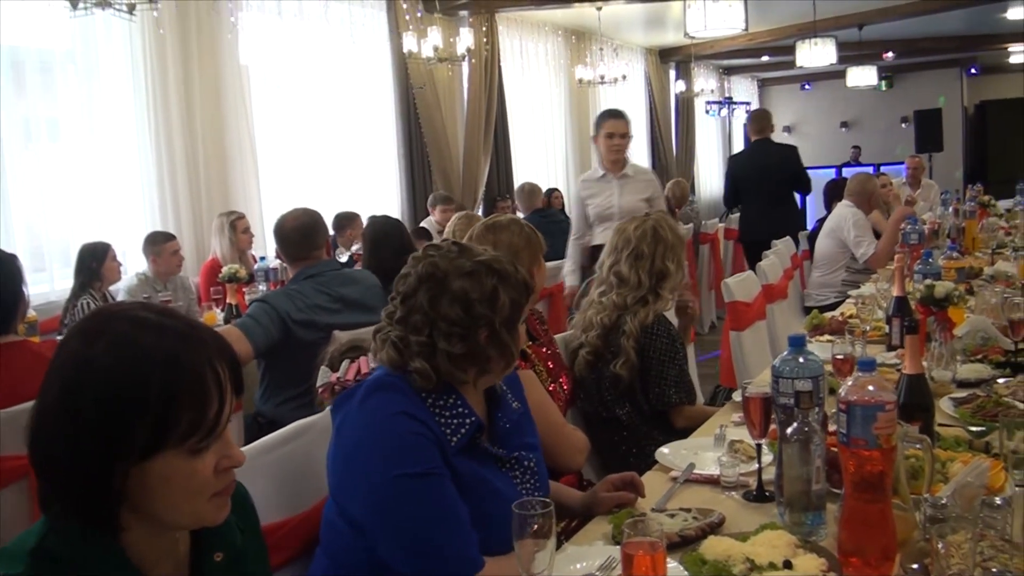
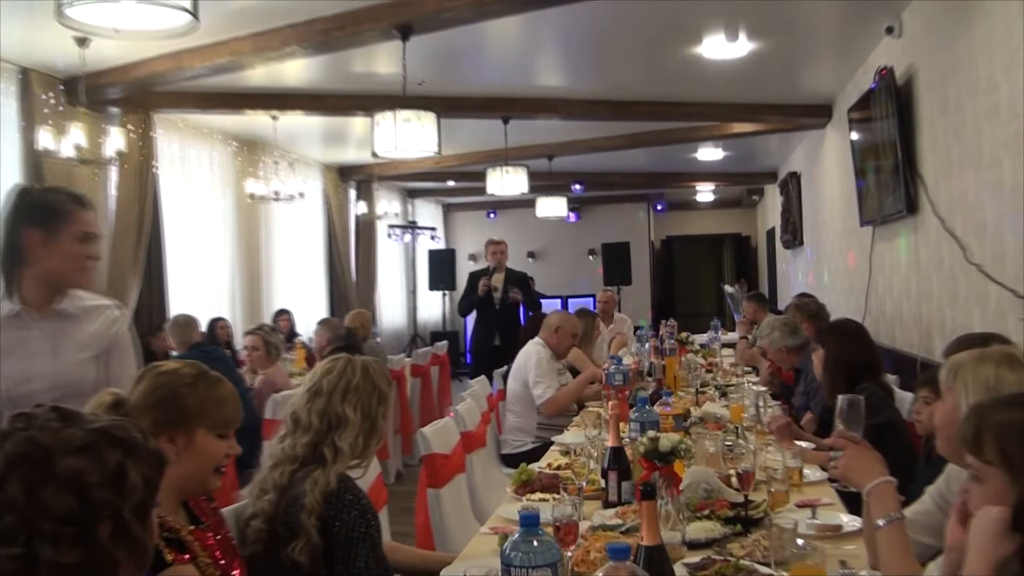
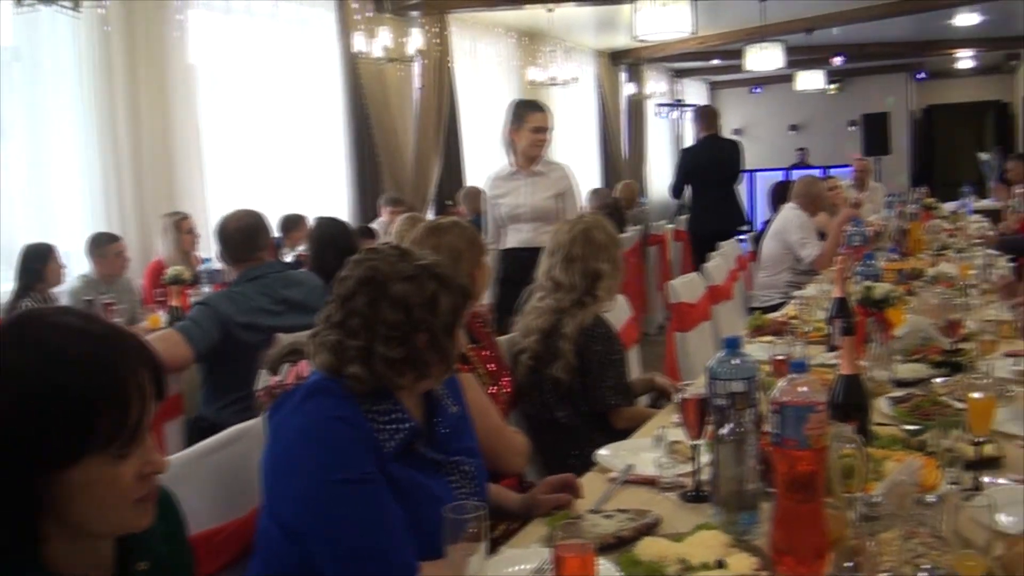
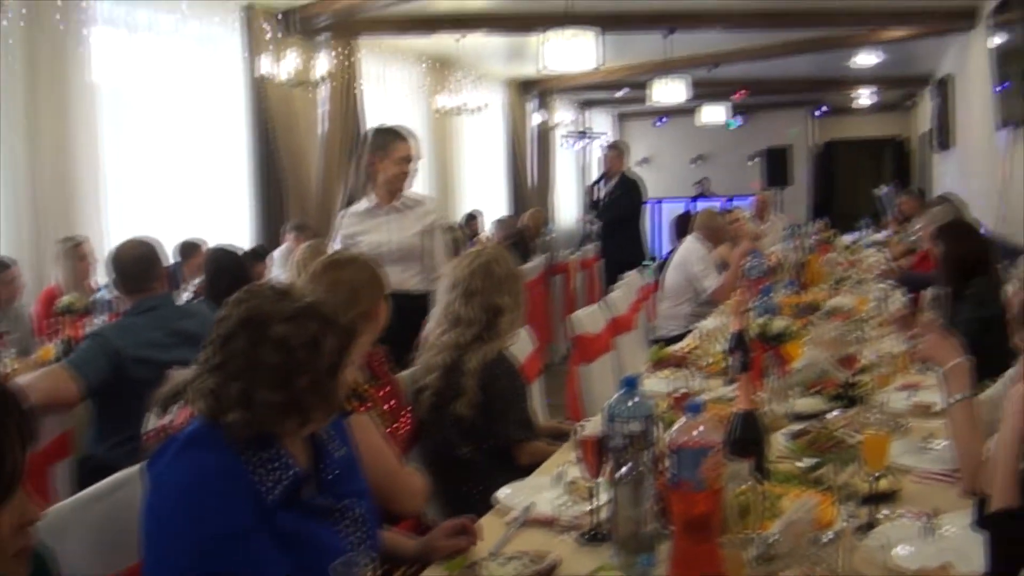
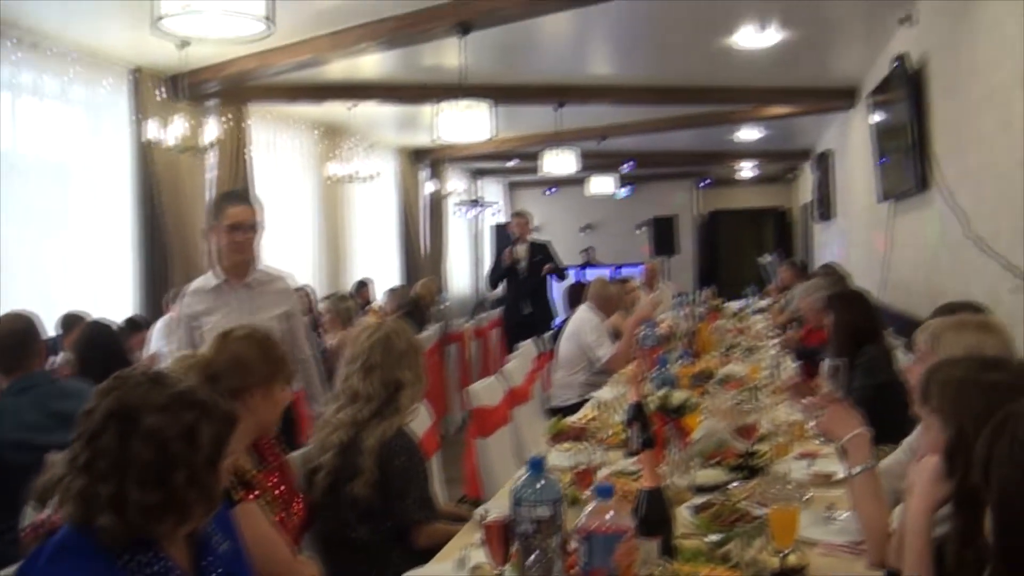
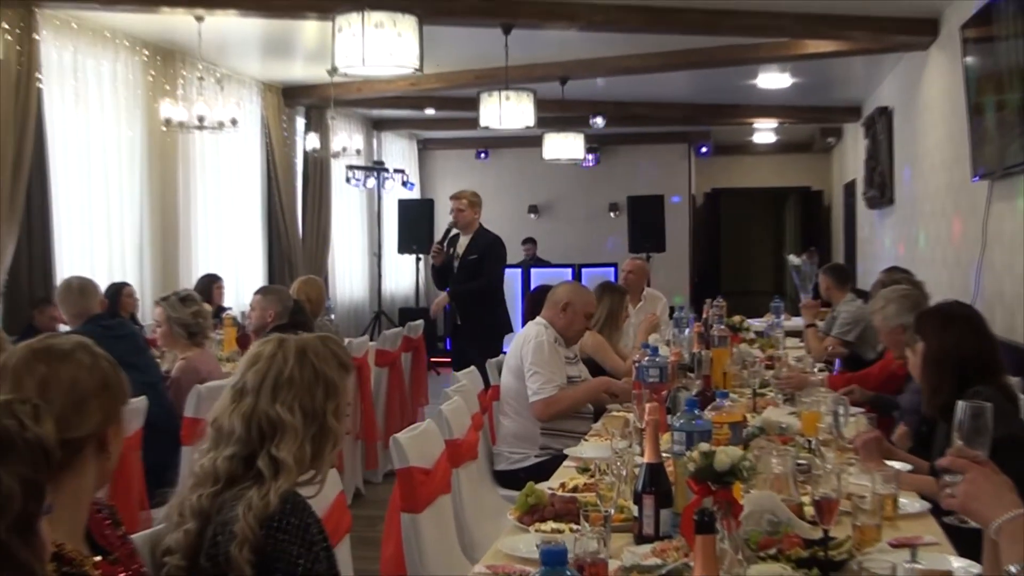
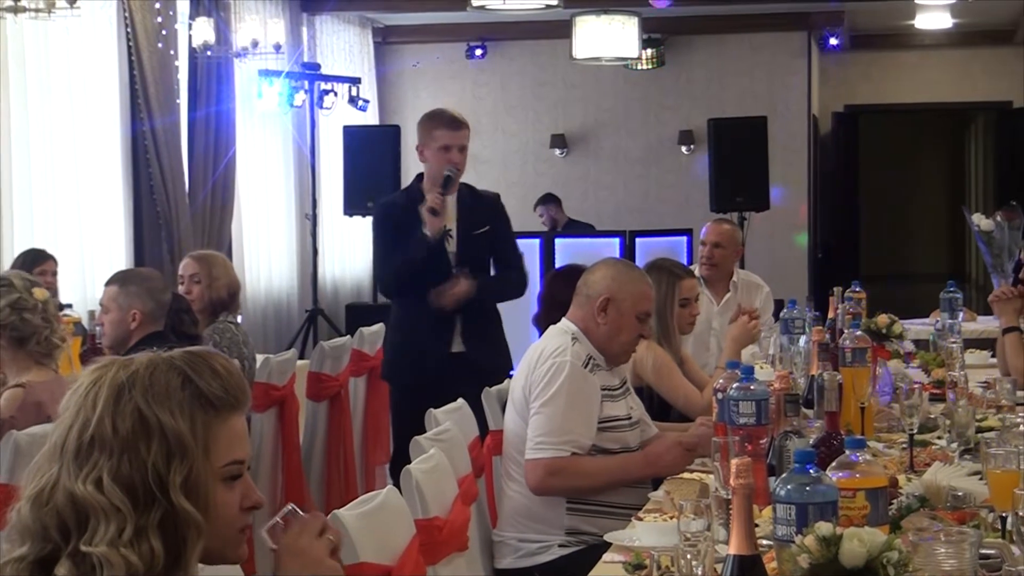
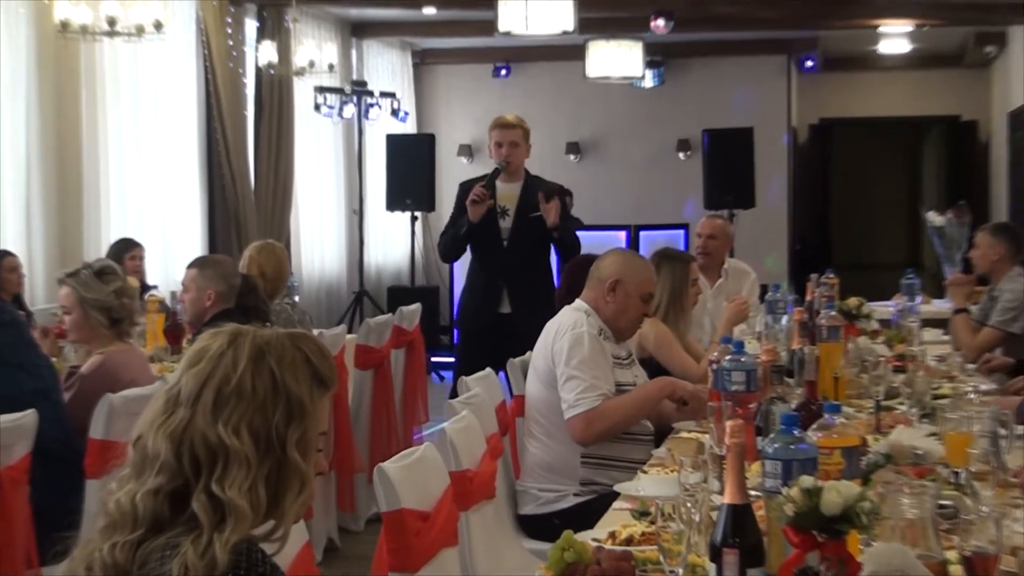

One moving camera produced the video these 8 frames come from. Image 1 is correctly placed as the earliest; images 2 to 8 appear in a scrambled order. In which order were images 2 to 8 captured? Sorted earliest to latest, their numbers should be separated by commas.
3, 4, 5, 2, 6, 8, 7
